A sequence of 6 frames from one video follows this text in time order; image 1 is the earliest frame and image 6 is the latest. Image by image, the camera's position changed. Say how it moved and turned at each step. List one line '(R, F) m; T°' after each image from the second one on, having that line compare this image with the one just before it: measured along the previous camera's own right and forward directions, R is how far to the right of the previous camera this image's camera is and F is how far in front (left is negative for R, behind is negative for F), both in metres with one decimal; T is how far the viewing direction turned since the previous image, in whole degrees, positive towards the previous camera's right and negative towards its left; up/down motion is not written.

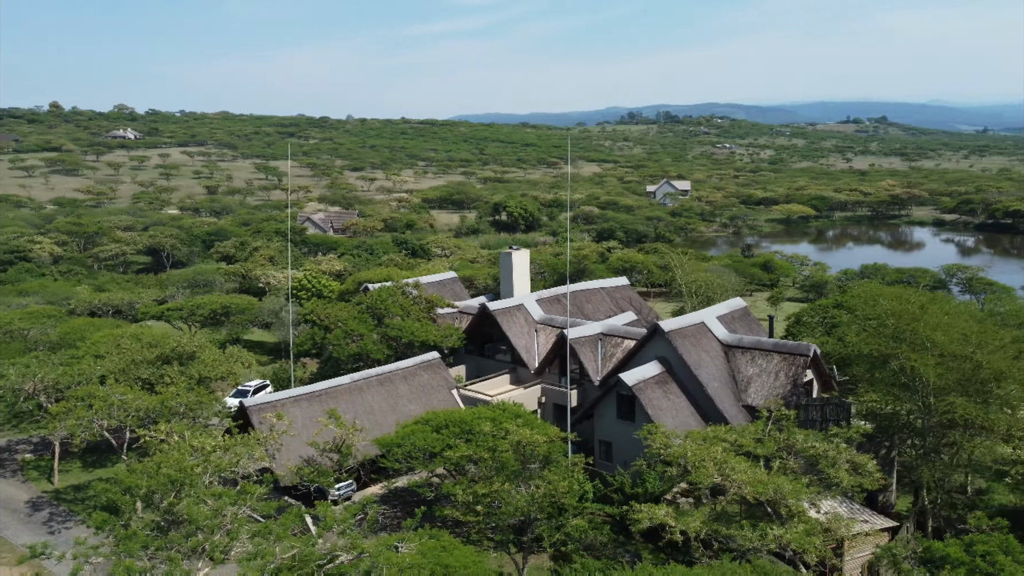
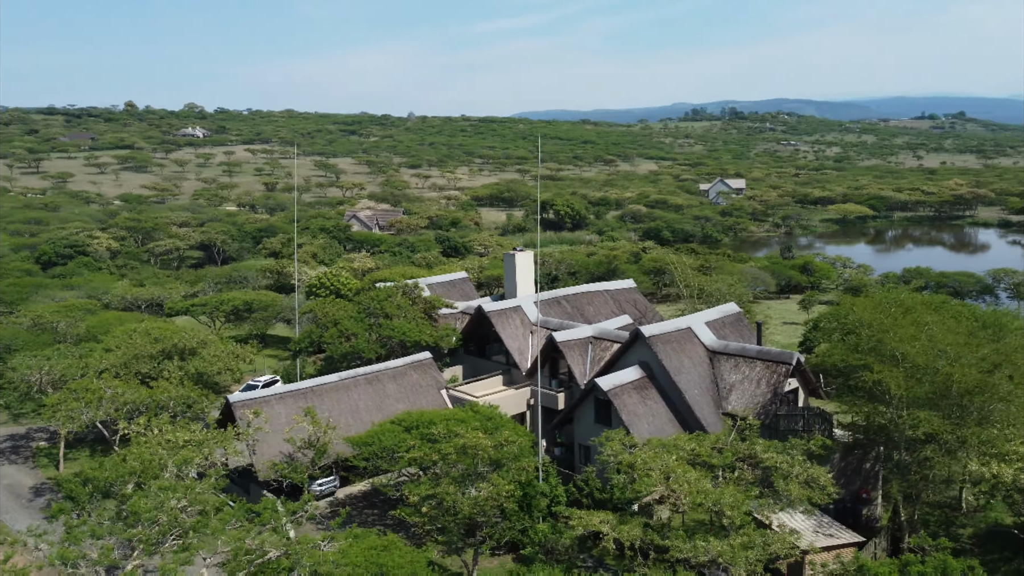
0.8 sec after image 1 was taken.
(+2.6, -0.1) m; -4°
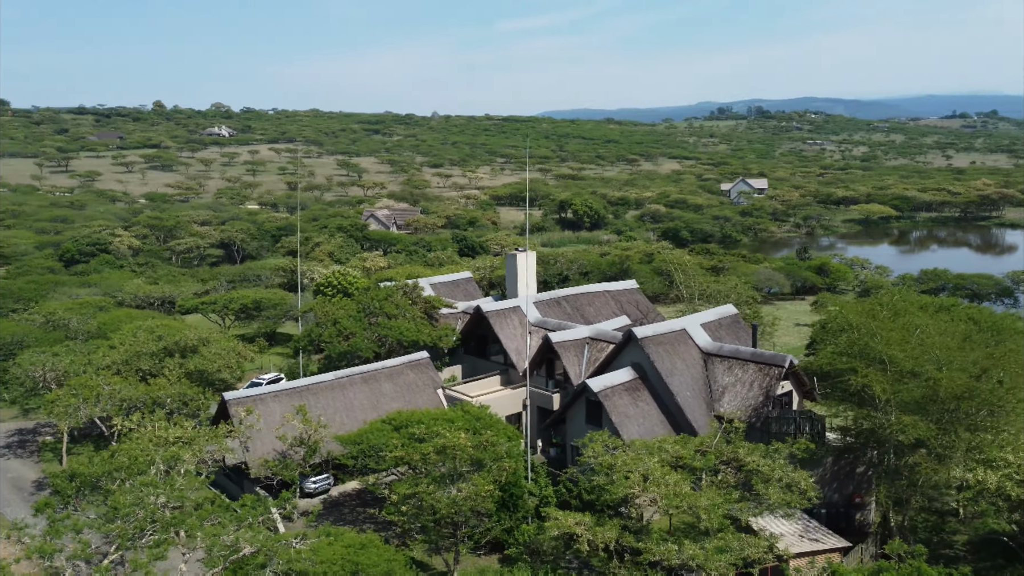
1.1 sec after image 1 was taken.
(+1.0, 0.0) m; -2°
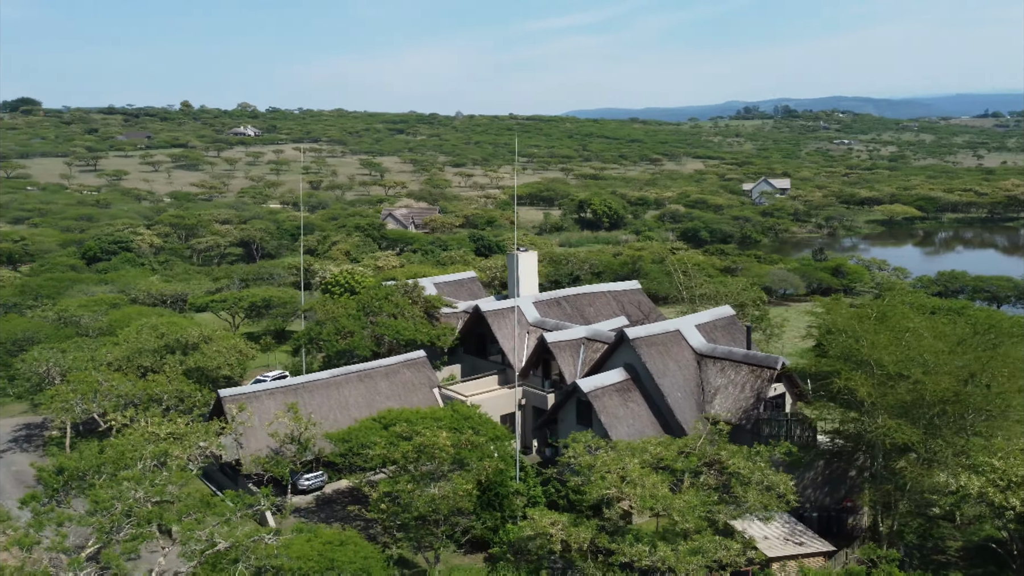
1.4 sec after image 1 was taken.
(+1.0, 0.0) m; -2°
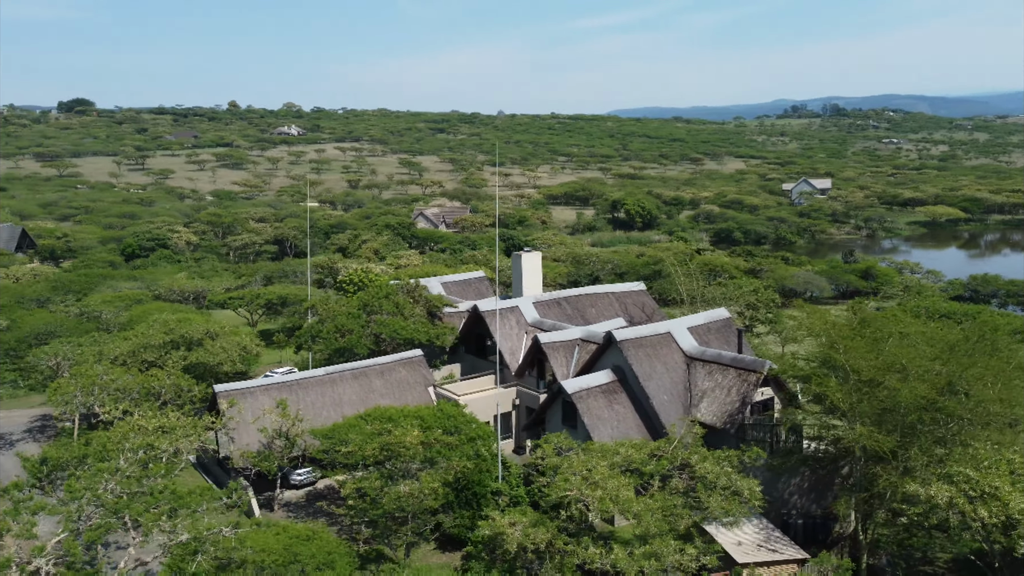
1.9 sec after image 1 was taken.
(+1.7, -0.1) m; -3°
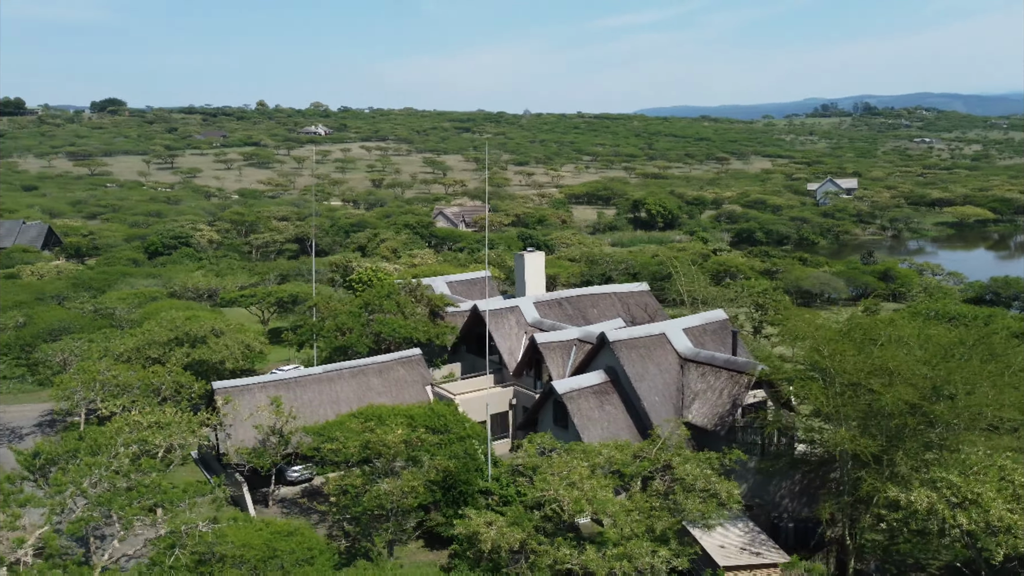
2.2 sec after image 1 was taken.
(+1.1, -0.1) m; -2°
